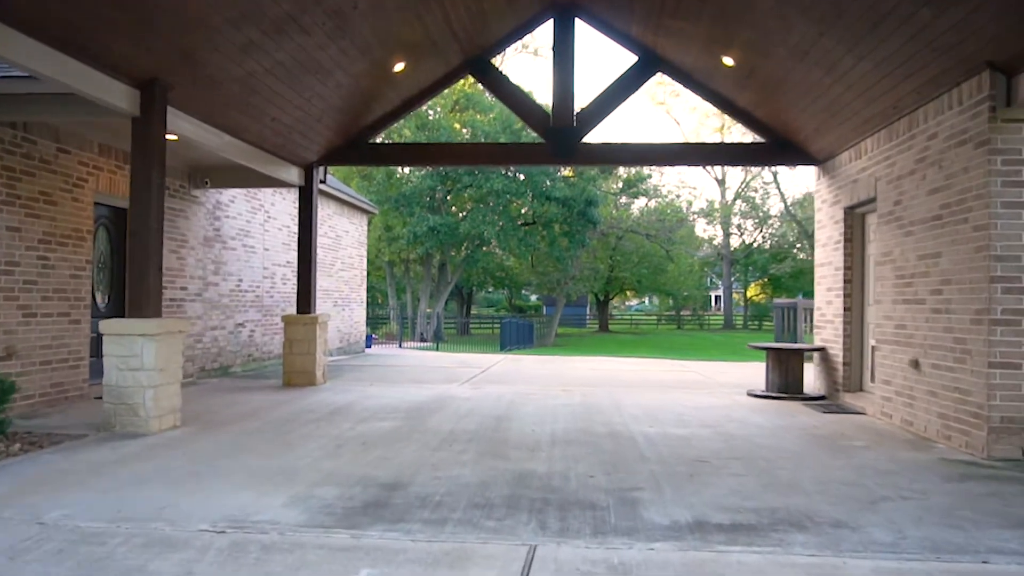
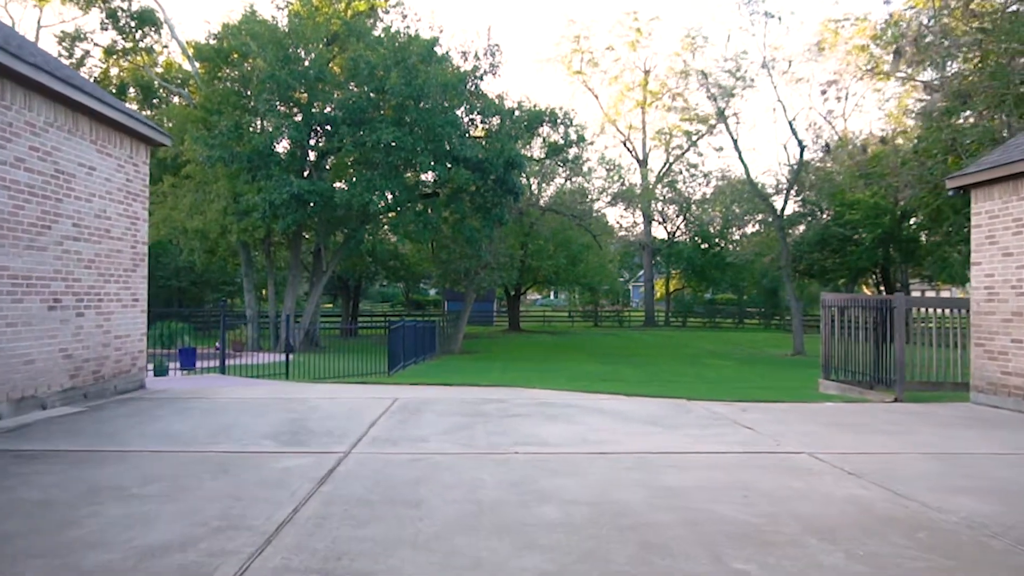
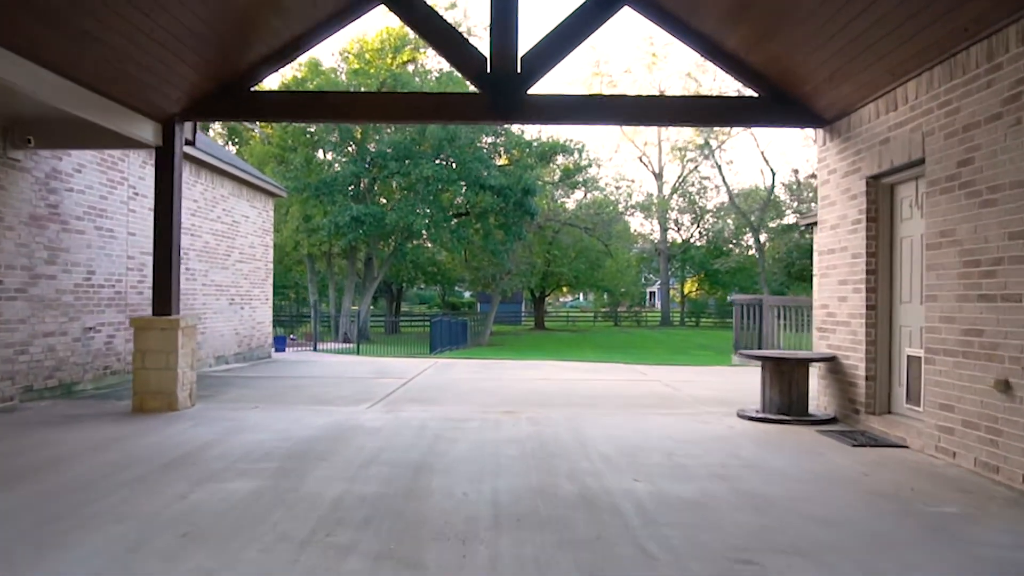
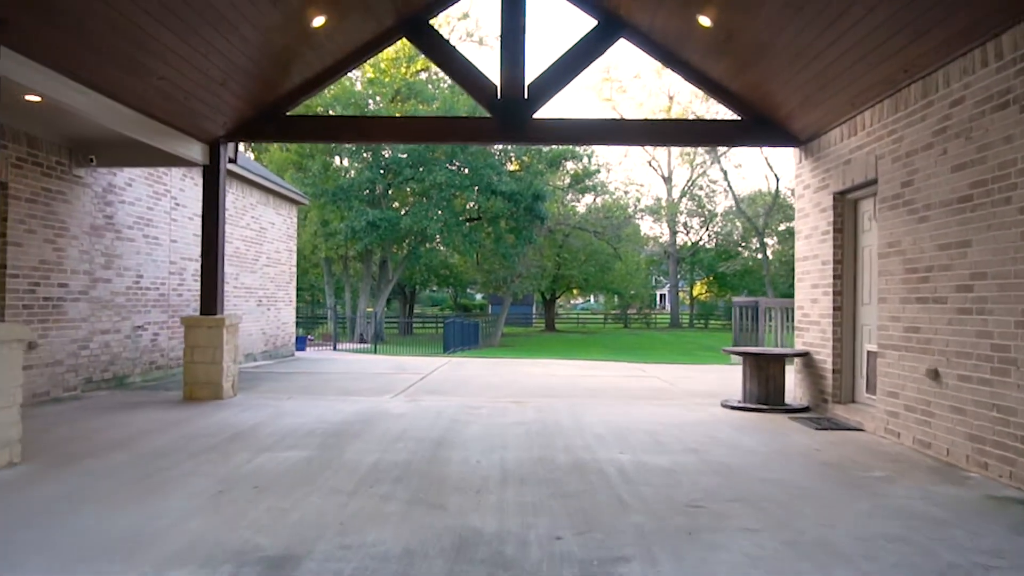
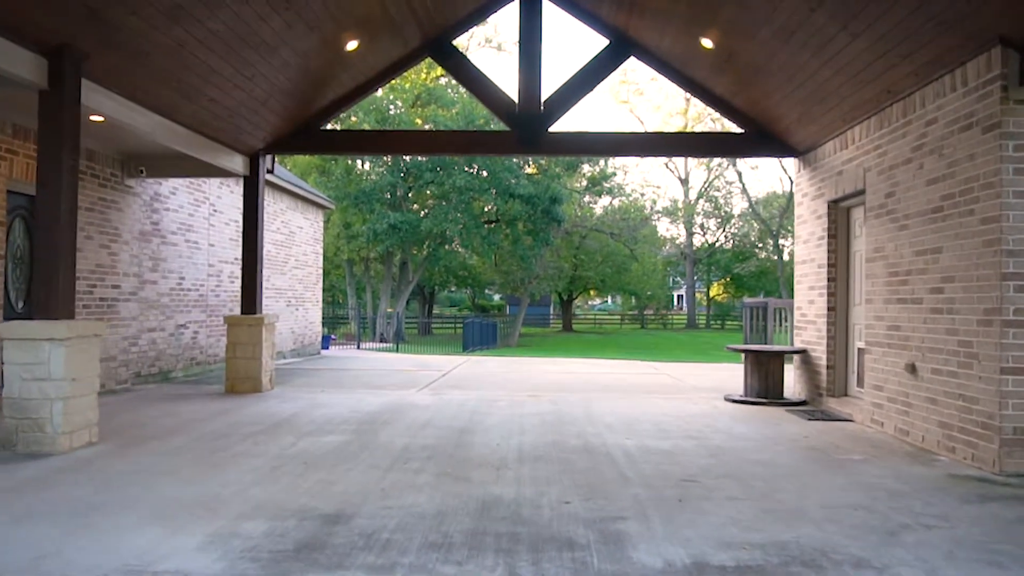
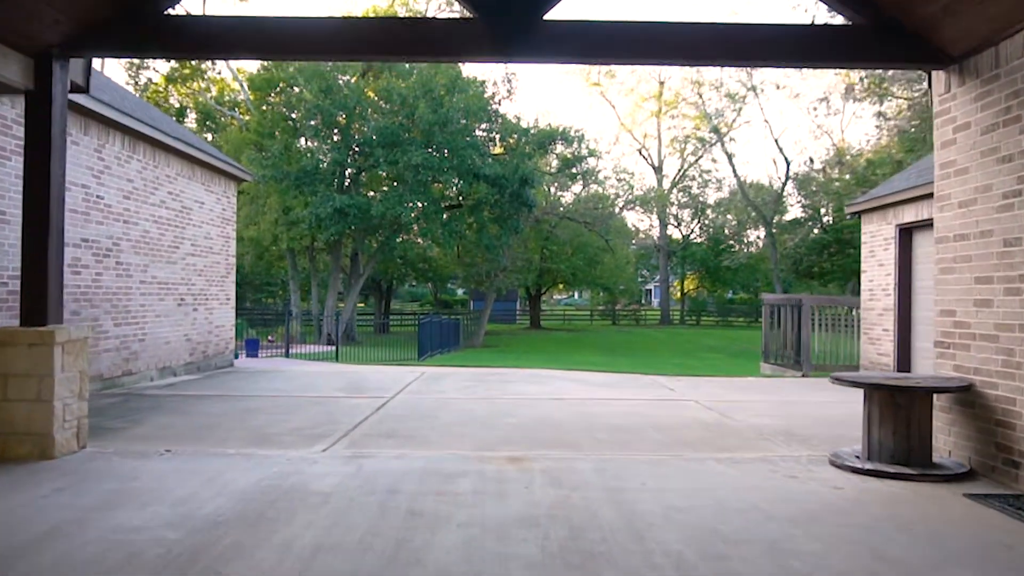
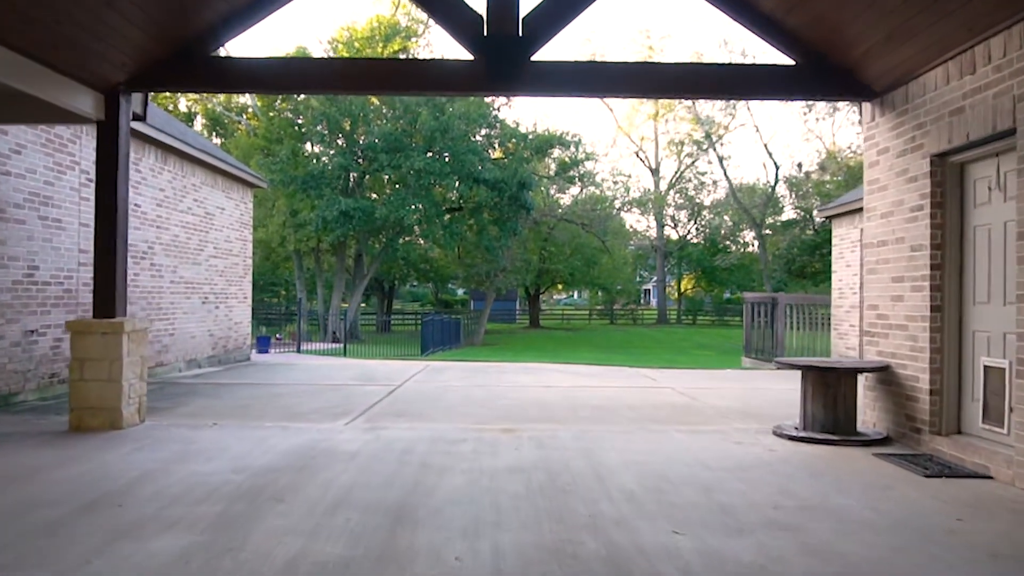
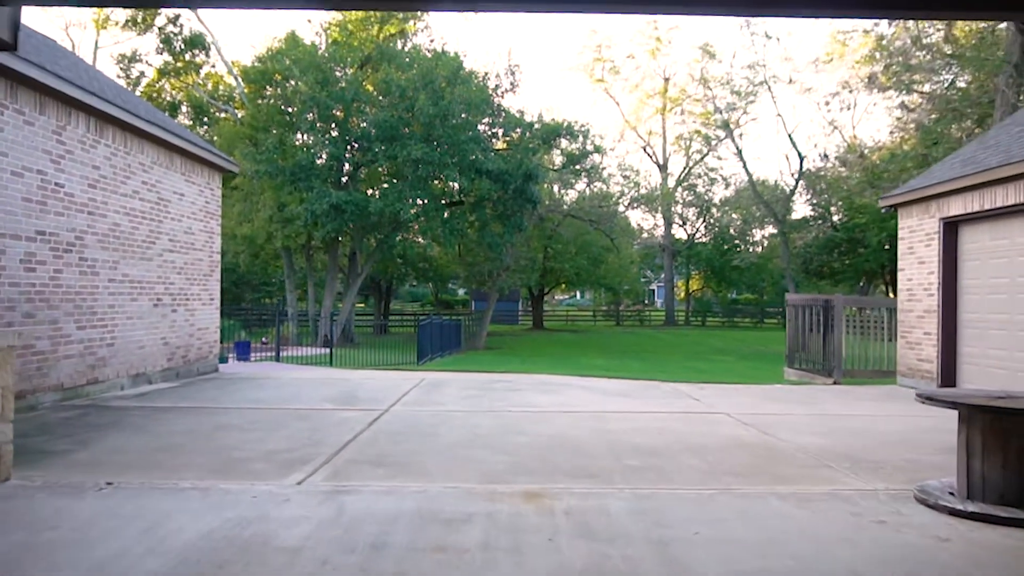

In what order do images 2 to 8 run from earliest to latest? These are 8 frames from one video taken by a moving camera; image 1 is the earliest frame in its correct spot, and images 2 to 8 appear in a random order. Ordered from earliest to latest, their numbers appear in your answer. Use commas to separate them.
5, 4, 3, 7, 6, 8, 2
